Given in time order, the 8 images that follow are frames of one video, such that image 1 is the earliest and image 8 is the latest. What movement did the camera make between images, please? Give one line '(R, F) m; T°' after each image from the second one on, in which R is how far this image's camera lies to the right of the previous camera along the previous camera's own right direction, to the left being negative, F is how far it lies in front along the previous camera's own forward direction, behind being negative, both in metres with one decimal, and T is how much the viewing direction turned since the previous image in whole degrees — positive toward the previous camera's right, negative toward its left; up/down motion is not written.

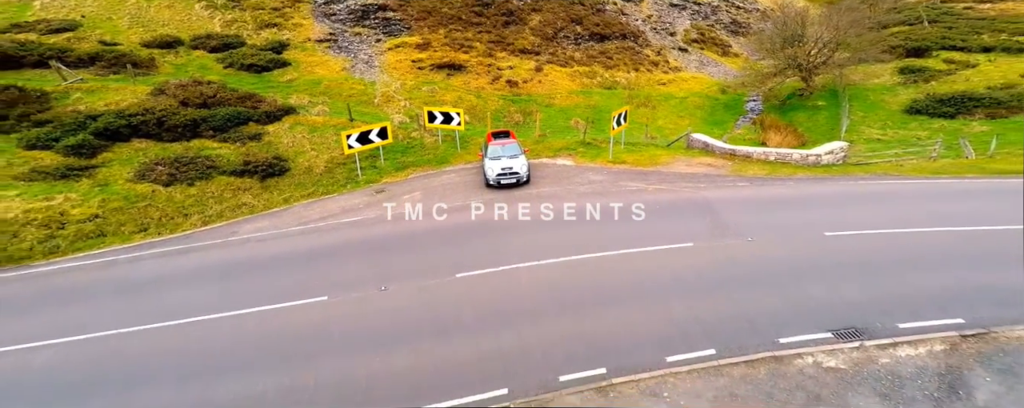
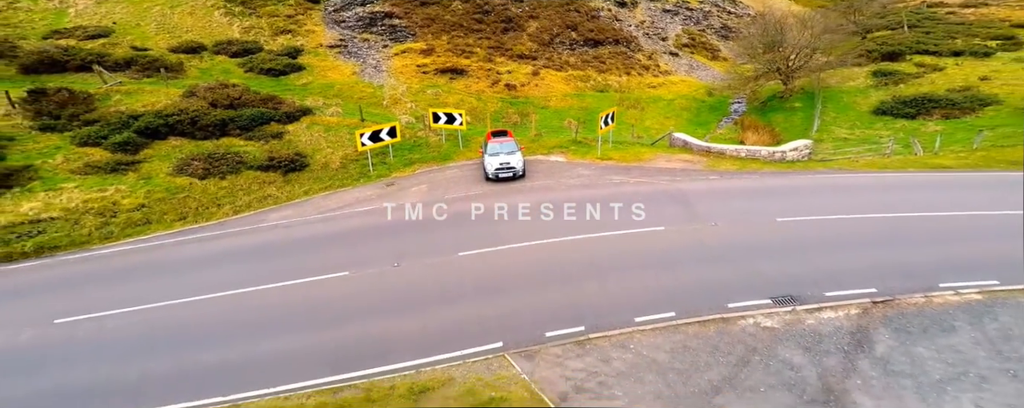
(+0.2, -1.9) m; 0°
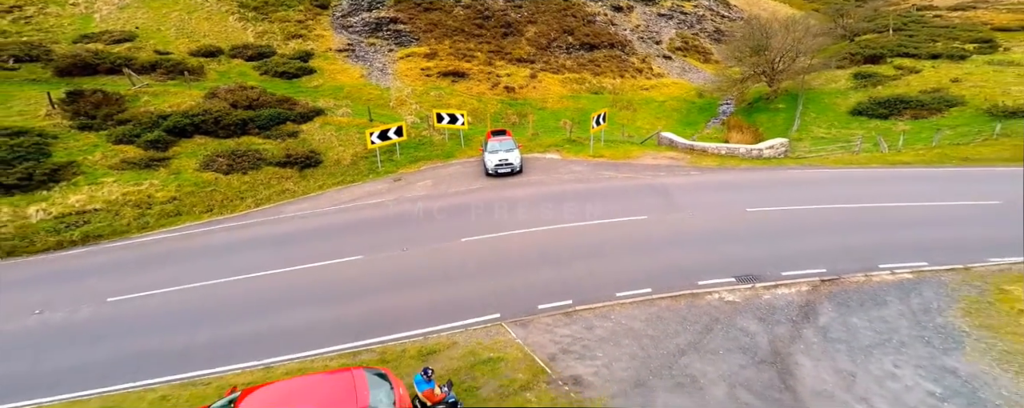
(+0.1, -1.5) m; 0°
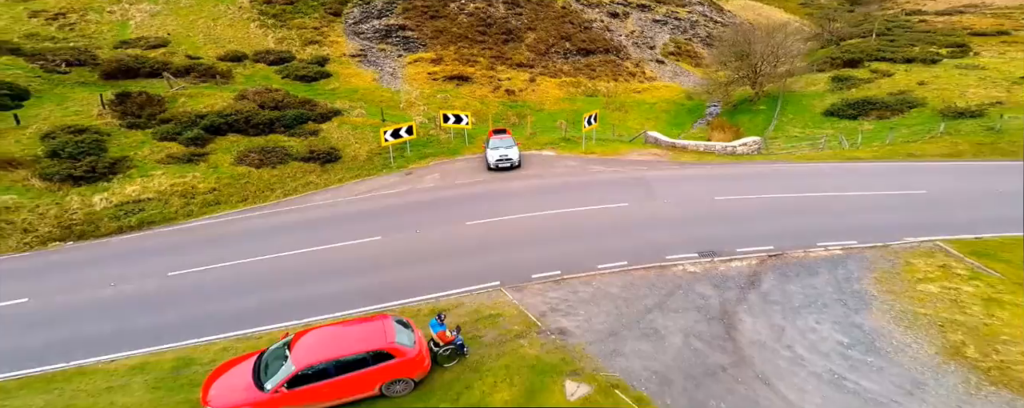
(+0.2, -2.3) m; 0°
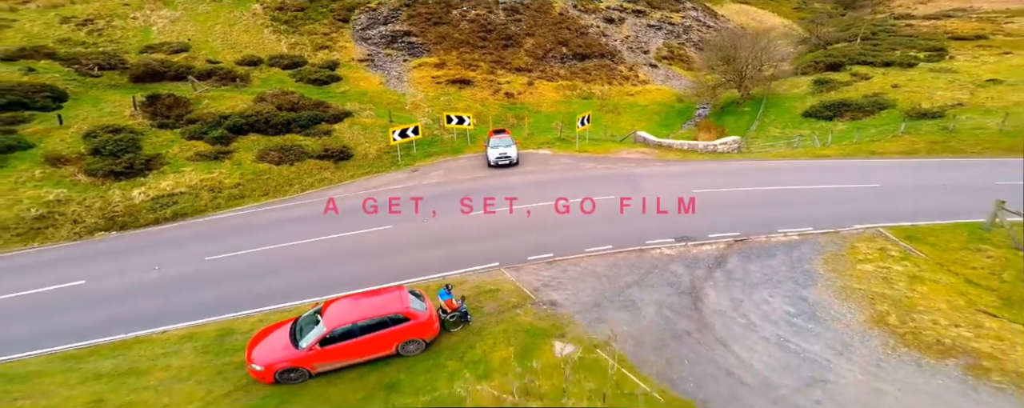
(+0.1, -1.9) m; 0°
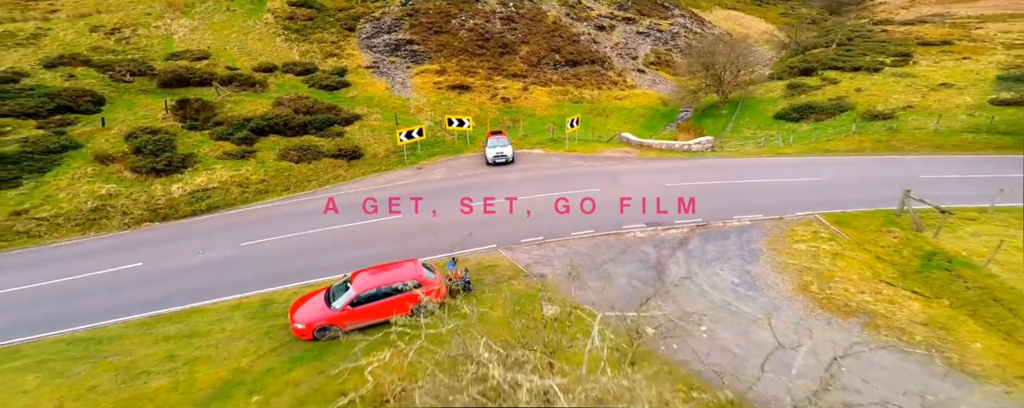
(+0.1, -2.6) m; 0°
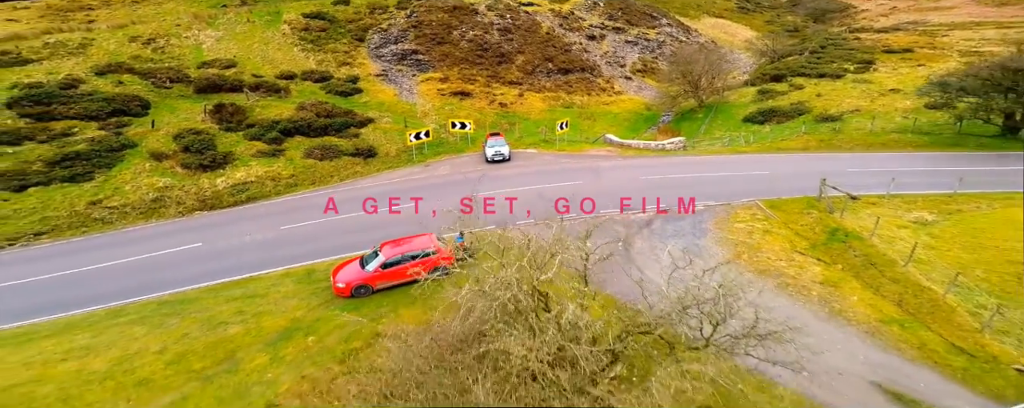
(+0.1, -3.7) m; 0°
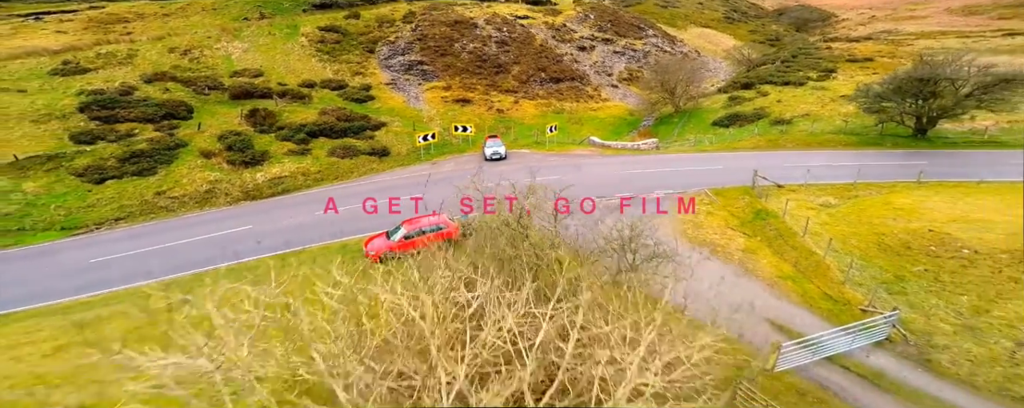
(+0.2, -4.6) m; 0°
